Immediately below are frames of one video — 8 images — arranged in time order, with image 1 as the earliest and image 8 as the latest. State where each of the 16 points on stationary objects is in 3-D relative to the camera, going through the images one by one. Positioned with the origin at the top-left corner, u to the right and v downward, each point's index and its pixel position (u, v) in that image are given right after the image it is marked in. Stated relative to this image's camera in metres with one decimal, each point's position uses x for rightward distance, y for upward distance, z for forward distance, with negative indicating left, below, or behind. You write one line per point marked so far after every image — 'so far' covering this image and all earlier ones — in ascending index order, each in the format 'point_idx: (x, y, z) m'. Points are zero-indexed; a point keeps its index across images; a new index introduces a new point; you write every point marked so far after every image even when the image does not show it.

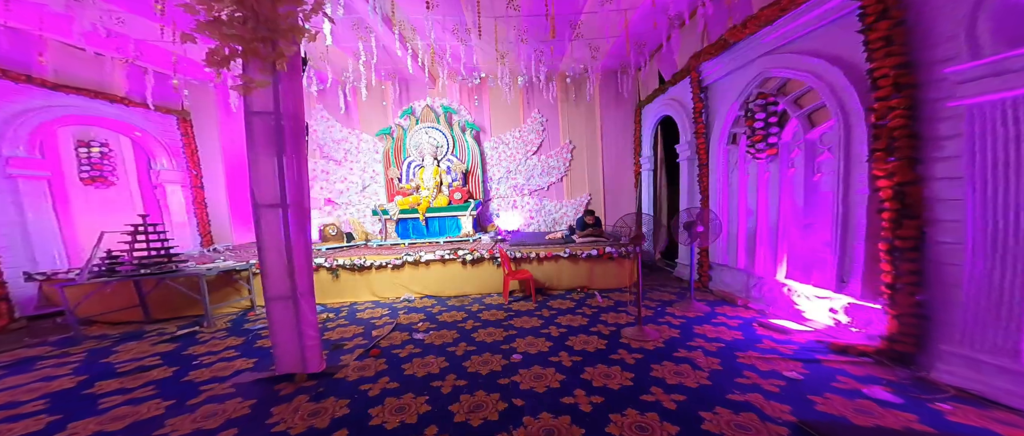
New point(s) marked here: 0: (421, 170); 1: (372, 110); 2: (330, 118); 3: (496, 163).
0: (-1.6, +0.9, +5.9) m
1: (-2.6, +2.0, +6.3) m
2: (-3.3, +1.8, +6.2) m
3: (-0.3, +1.0, +6.2) m
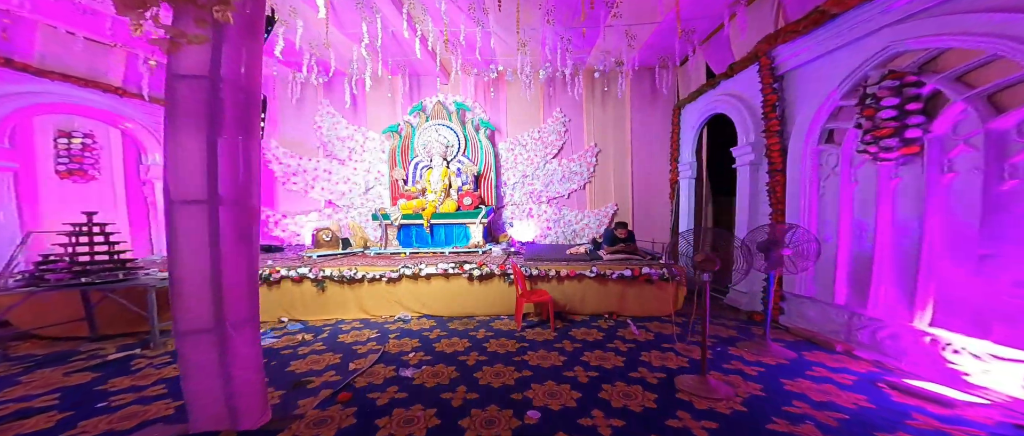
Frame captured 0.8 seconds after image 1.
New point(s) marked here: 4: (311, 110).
0: (-1.4, +0.7, +5.4) m
1: (-2.3, +1.9, +5.8) m
2: (-3.0, +1.8, +5.7) m
3: (0.0, +0.9, +5.6) m
4: (-3.4, +1.8, +5.7) m
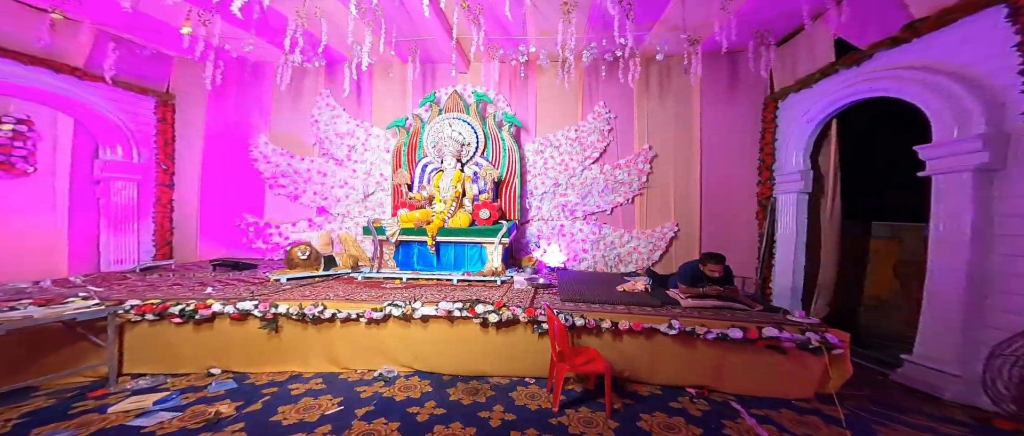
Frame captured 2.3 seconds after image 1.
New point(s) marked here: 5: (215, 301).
0: (-1.0, +0.5, +4.4) m
1: (-1.8, +1.7, +4.9) m
2: (-2.6, +1.6, +4.9) m
3: (+0.4, +0.6, +4.6) m
4: (-2.9, +1.6, +4.9) m
5: (-2.1, -0.6, +2.4) m
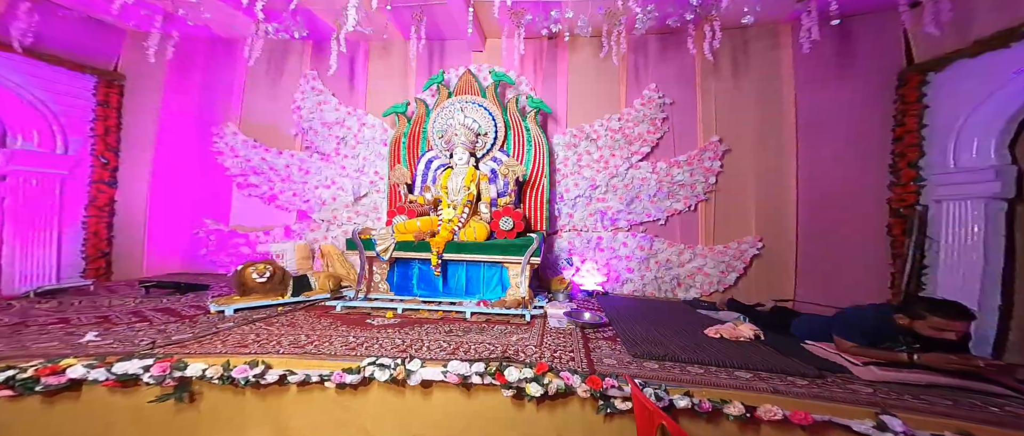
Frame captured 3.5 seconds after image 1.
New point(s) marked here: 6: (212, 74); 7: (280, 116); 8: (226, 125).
0: (-0.7, +0.5, +3.4) m
1: (-1.5, +1.6, +4.0) m
2: (-2.3, +1.5, +4.0) m
3: (+0.6, +0.5, +3.7) m
4: (-2.6, +1.6, +4.0) m
5: (-1.9, -0.6, +1.5) m
6: (-3.5, +1.7, +4.0) m
7: (-2.8, +1.2, +4.0) m
8: (-3.4, +1.1, +4.0) m
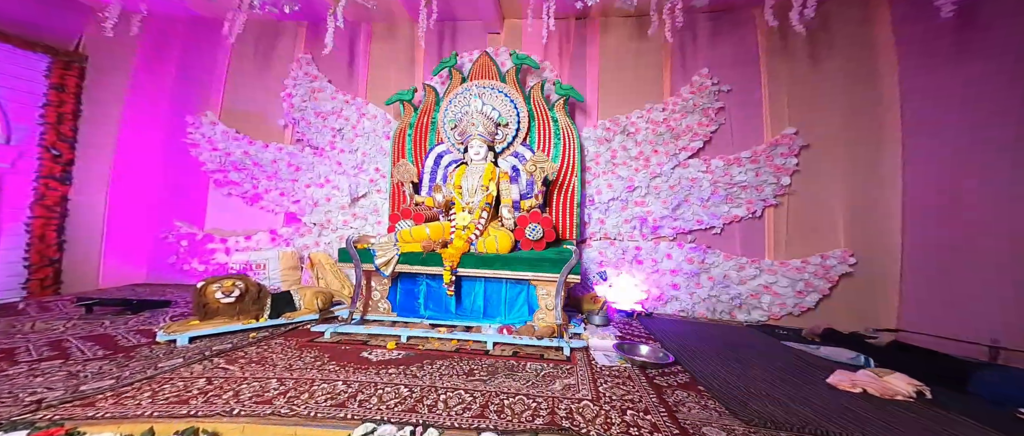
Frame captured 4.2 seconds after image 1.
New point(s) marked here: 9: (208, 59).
0: (-0.5, +0.4, +2.9) m
1: (-1.3, +1.6, +3.5) m
2: (-2.0, +1.5, +3.5) m
3: (+0.9, +0.4, +3.1) m
4: (-2.4, +1.5, +3.5) m
5: (-1.7, -0.6, +0.9) m
6: (-3.3, +1.7, +3.4) m
7: (-2.5, +1.2, +3.5) m
8: (-3.1, +1.1, +3.4) m
9: (-3.1, +1.6, +3.5) m
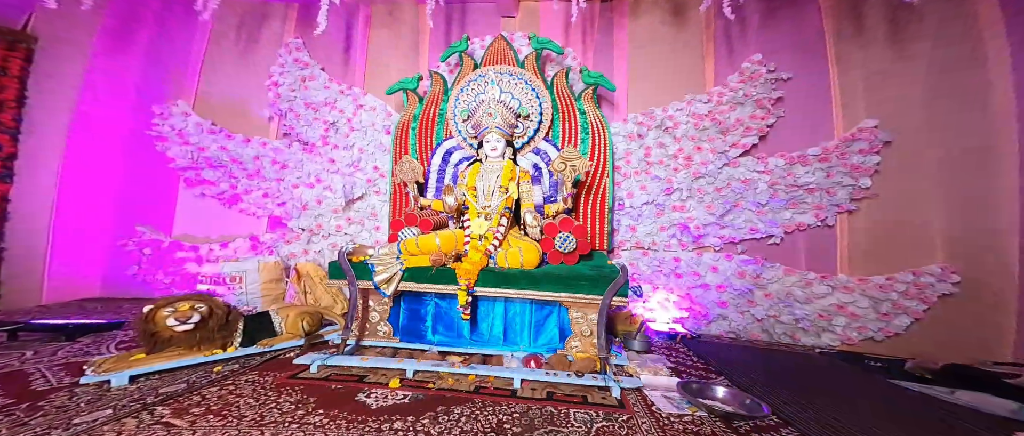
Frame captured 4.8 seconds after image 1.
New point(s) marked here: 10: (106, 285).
0: (-0.3, +0.4, +2.5) m
1: (-1.1, +1.5, +3.1) m
2: (-1.9, +1.4, +3.0) m
3: (+1.0, +0.4, +2.7) m
4: (-2.3, +1.5, +3.1) m
5: (-1.5, -0.6, +0.5) m
6: (-3.1, +1.6, +3.0) m
7: (-2.4, +1.1, +3.0) m
8: (-3.0, +1.0, +3.0) m
9: (-3.0, +1.6, +3.0) m
10: (-3.4, -0.6, +2.8) m
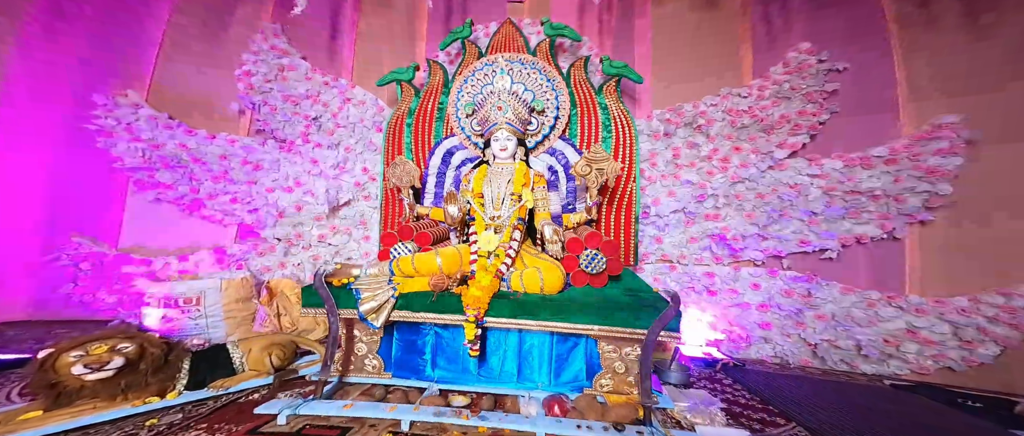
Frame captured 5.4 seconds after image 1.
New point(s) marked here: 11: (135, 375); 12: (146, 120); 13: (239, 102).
0: (-0.2, +0.3, +2.1) m
1: (-1.1, +1.4, +2.7) m
2: (-1.8, +1.4, +2.6) m
3: (+1.1, +0.3, +2.4) m
4: (-2.2, +1.4, +2.7) m
5: (-1.4, -0.7, +0.1) m
6: (-3.1, +1.6, +2.6) m
7: (-2.3, +1.1, +2.6) m
8: (-2.9, +1.0, +2.6) m
9: (-2.9, +1.5, +2.6) m
10: (-3.3, -0.6, +2.4) m
11: (-1.5, -0.7, +1.4) m
12: (-2.6, +0.7, +2.5) m
13: (-2.1, +0.9, +2.6) m
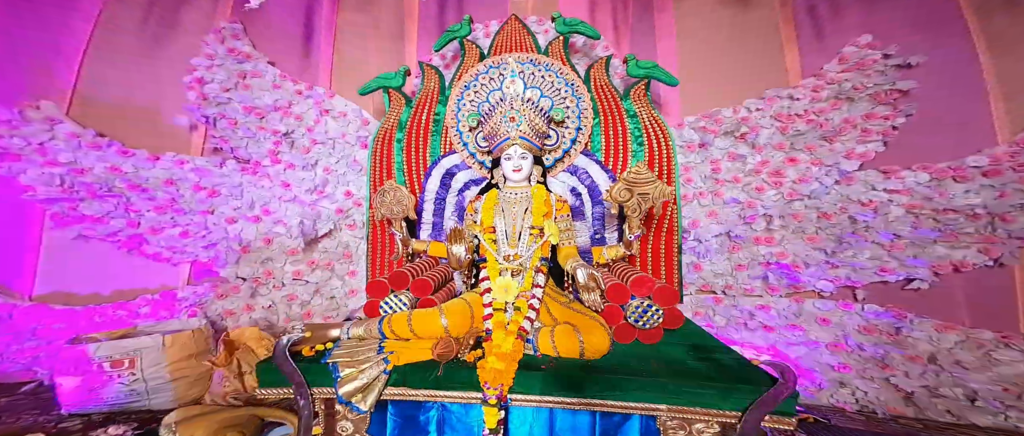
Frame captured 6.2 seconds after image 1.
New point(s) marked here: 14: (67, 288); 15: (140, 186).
0: (-0.1, +0.1, +1.7) m
1: (-1.0, +1.2, +2.3) m
2: (-1.8, +1.1, +2.2) m
3: (+1.2, +0.1, +2.0) m
4: (-2.1, +1.2, +2.2) m
5: (-1.2, -0.8, -0.4) m
6: (-3.0, +1.3, +2.1) m
7: (-2.2, +0.8, +2.2) m
8: (-2.9, +0.7, +2.1) m
9: (-2.8, +1.2, +2.1) m
10: (-3.2, -0.9, +1.8) m
11: (-1.4, -0.9, +0.9) m
12: (-2.6, +0.5, +2.0) m
13: (-2.1, +0.7, +2.2) m
14: (-2.6, -0.4, +2.0) m
15: (-2.2, +0.2, +2.1) m
